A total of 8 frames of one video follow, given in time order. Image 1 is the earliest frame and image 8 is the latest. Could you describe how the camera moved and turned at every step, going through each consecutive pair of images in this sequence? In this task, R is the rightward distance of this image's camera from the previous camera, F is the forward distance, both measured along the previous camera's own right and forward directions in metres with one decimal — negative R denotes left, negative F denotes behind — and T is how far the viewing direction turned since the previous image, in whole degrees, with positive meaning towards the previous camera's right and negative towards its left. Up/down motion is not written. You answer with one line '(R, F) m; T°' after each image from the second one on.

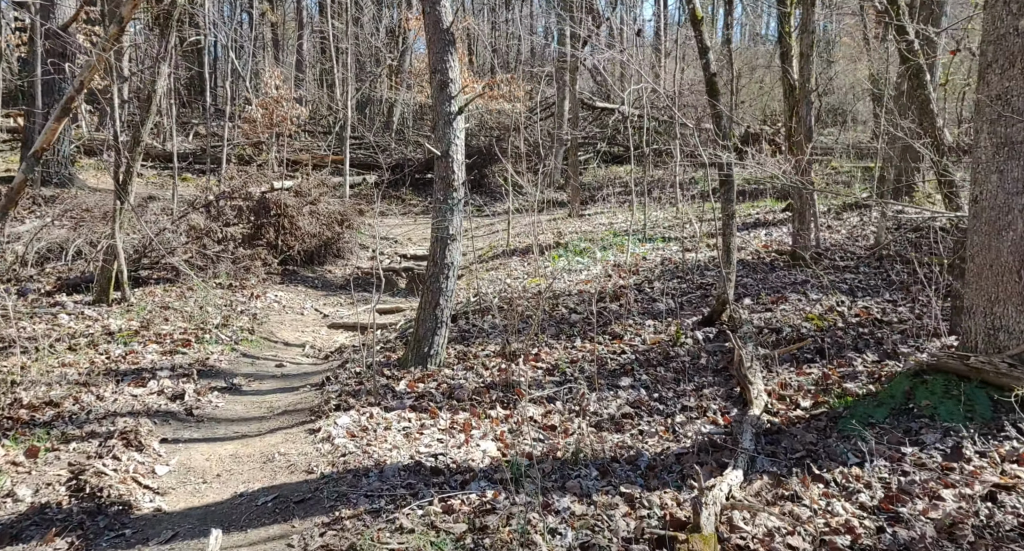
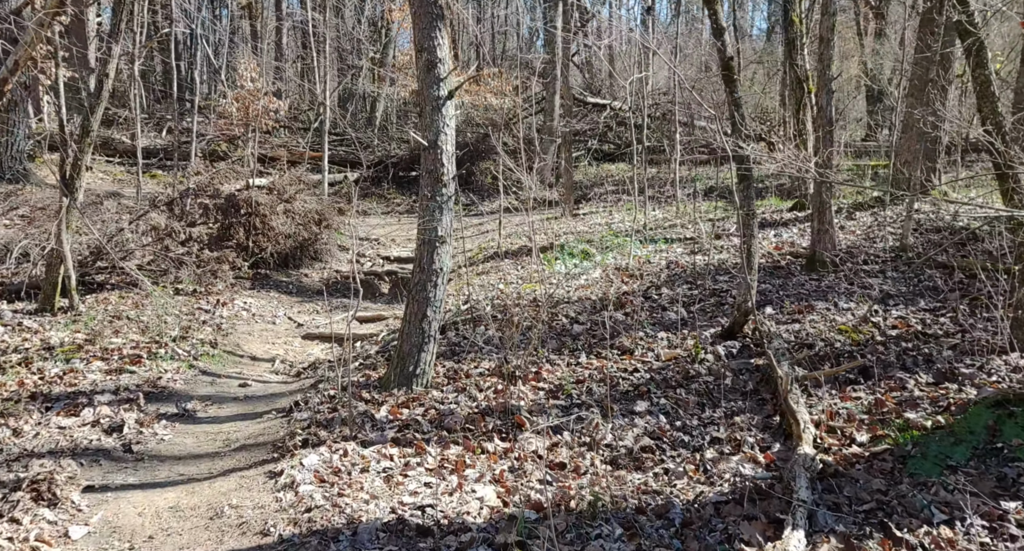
(-0.1, +1.1) m; +1°
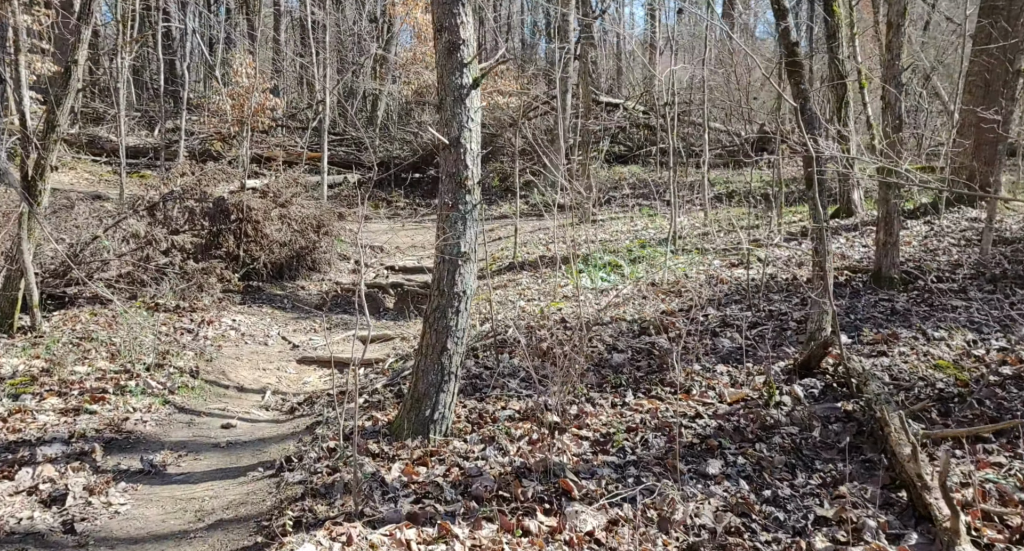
(-0.3, +1.3) m; 0°
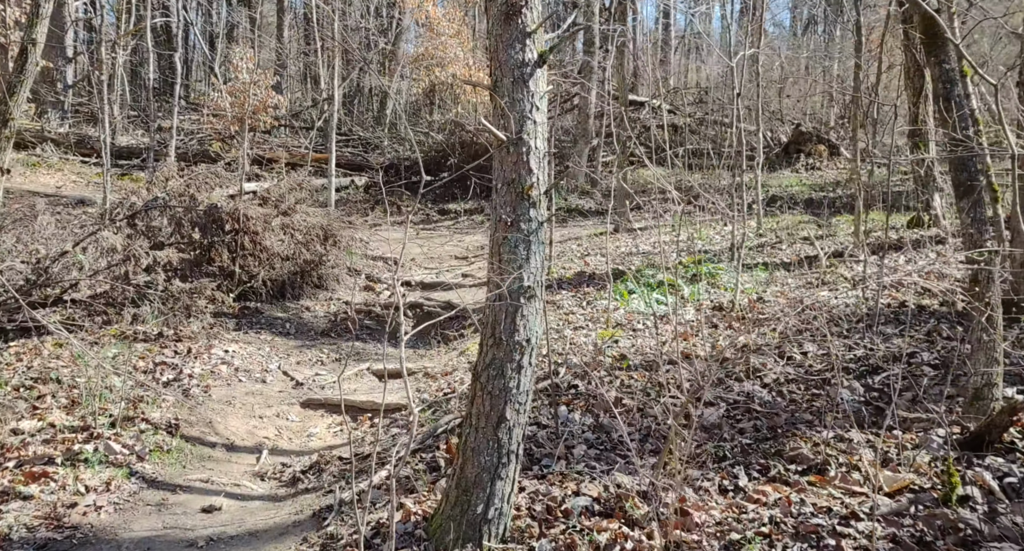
(-0.4, +1.7) m; 0°
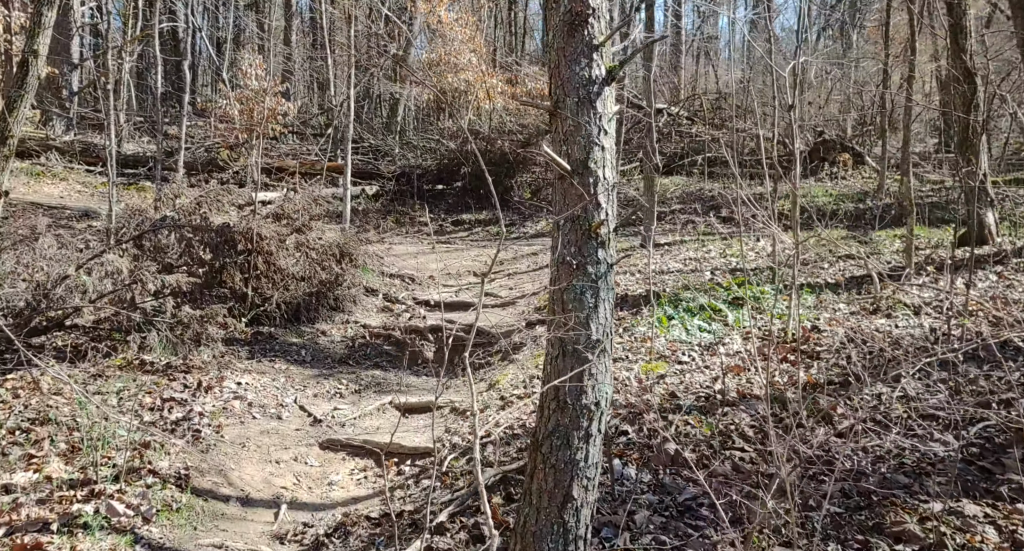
(-0.3, +0.7) m; 0°
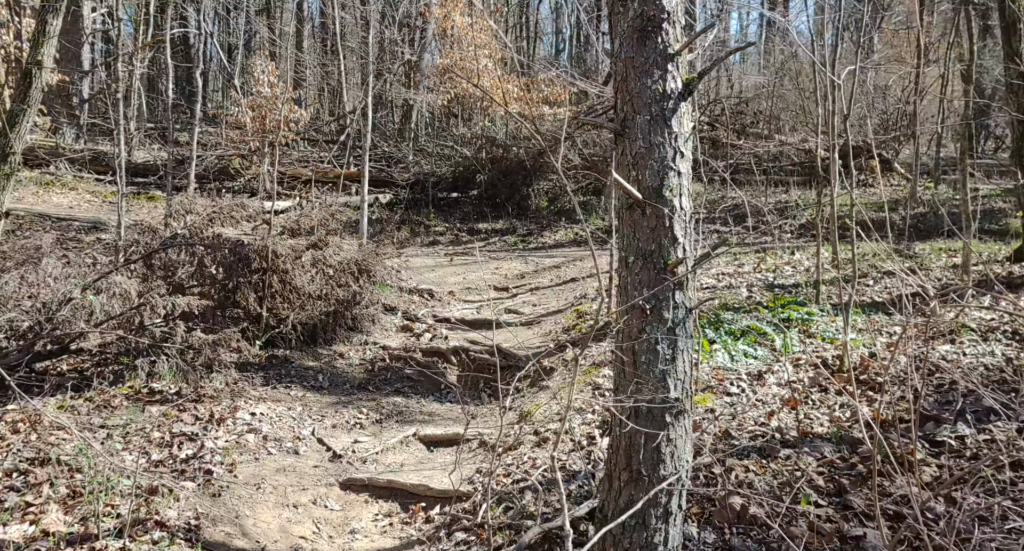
(-0.2, +0.6) m; -1°
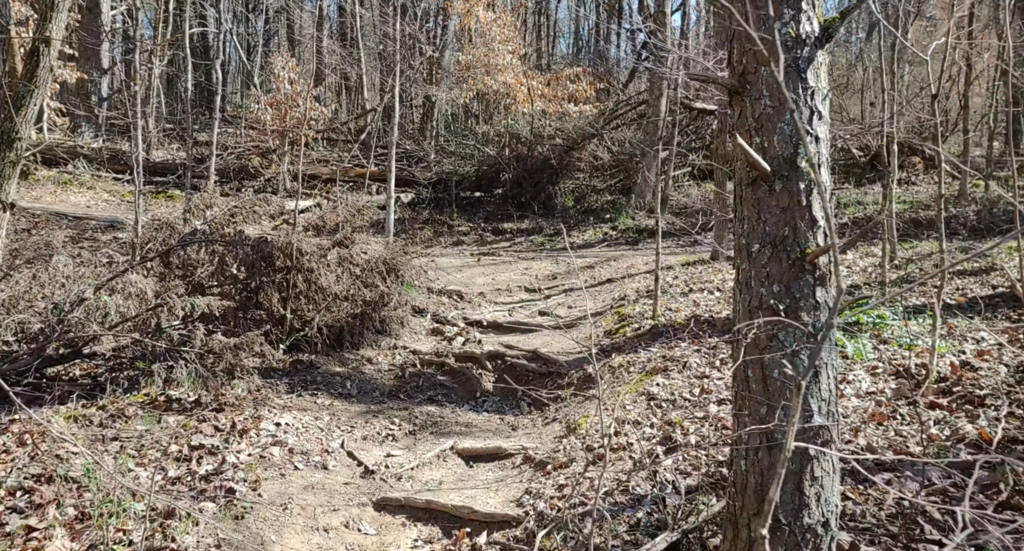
(-0.3, +0.7) m; -1°
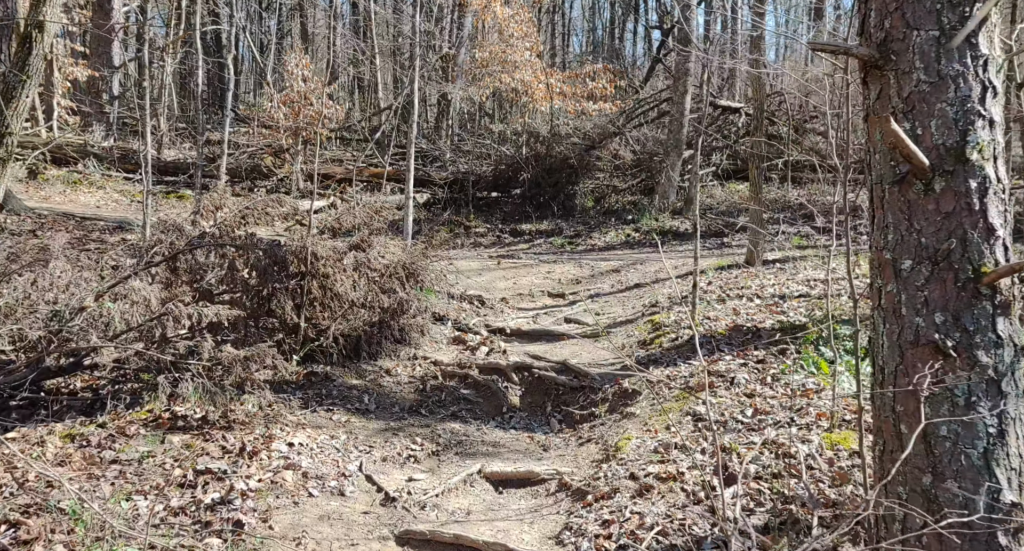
(-0.2, +0.6) m; -1°
